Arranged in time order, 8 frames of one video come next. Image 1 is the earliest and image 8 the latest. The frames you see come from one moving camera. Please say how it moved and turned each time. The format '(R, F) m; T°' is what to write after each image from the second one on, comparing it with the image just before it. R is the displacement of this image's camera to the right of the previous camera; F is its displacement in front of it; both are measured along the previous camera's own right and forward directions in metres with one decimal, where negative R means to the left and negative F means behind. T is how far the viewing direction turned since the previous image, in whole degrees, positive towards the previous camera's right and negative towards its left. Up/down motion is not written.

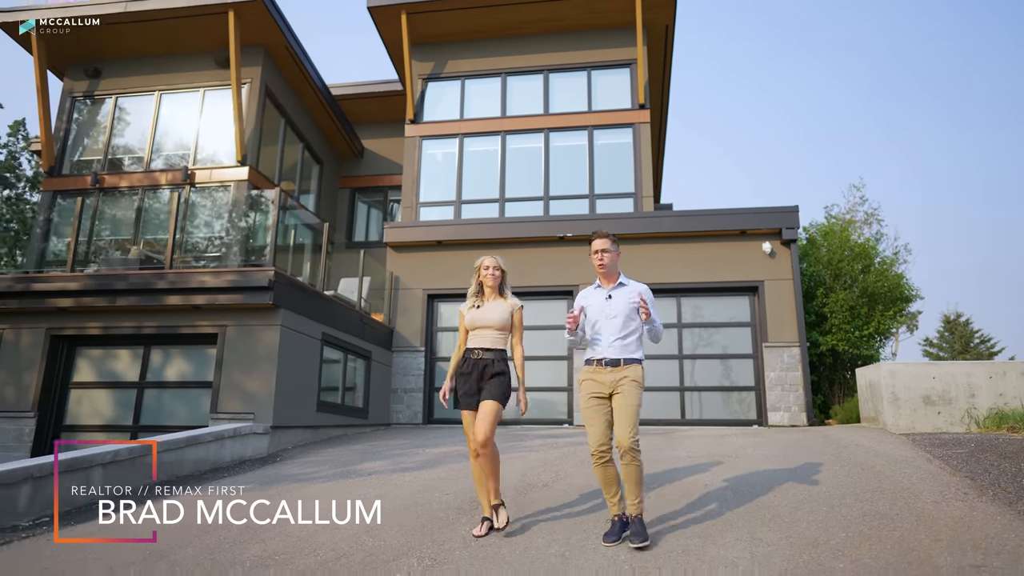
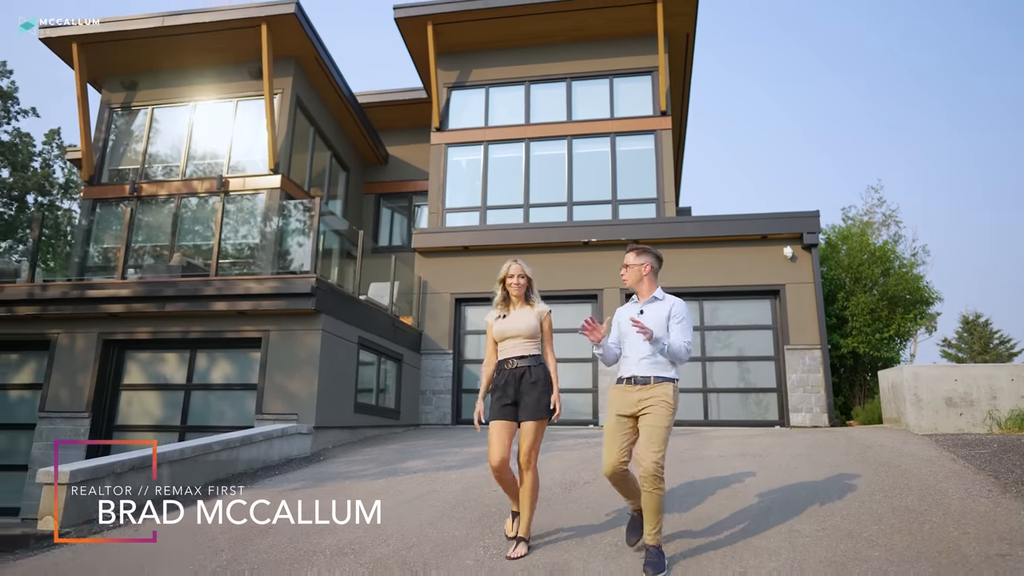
(-0.3, -0.3) m; -1°
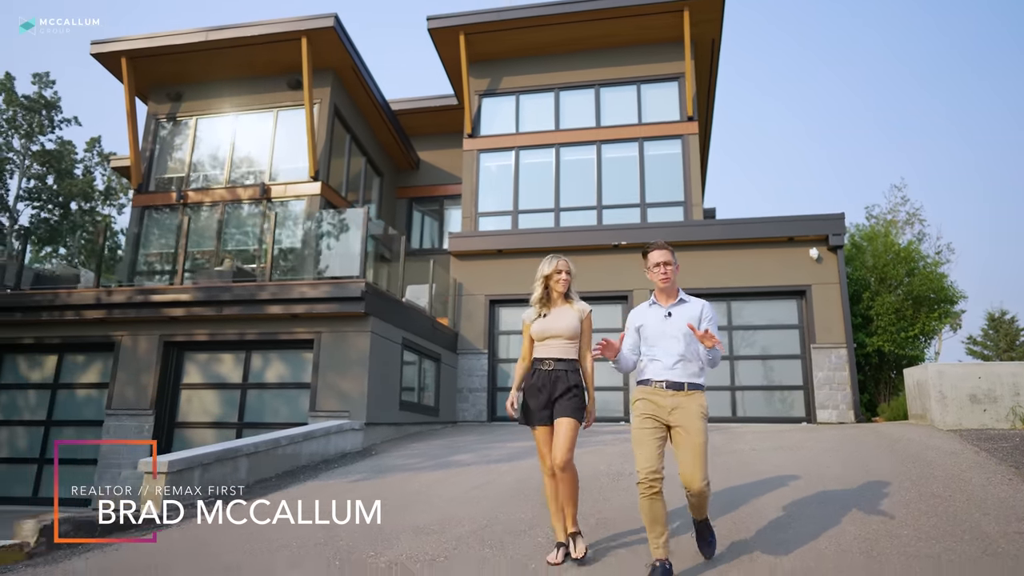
(-0.3, -0.5) m; -1°
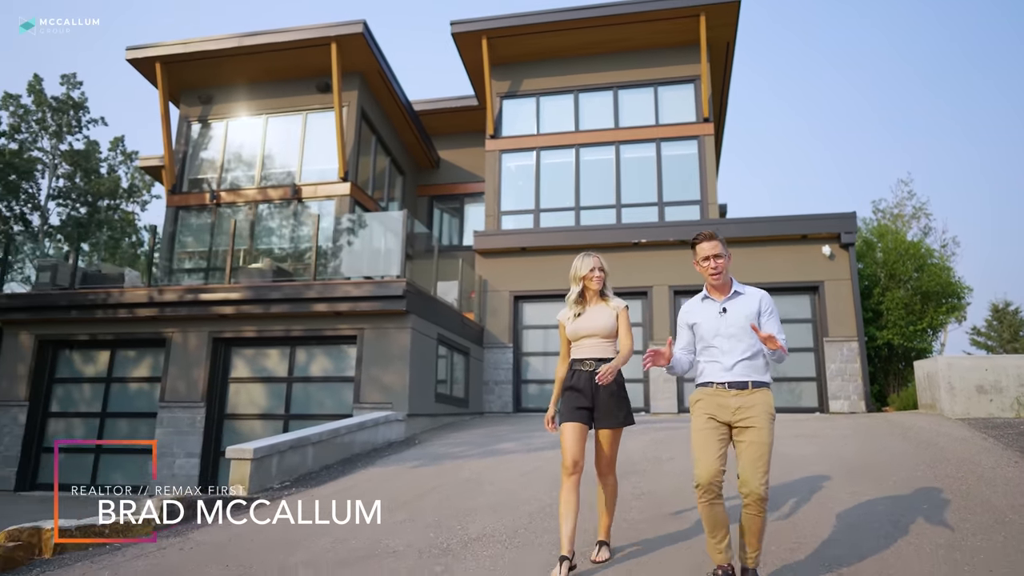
(-0.5, -0.6) m; 0°
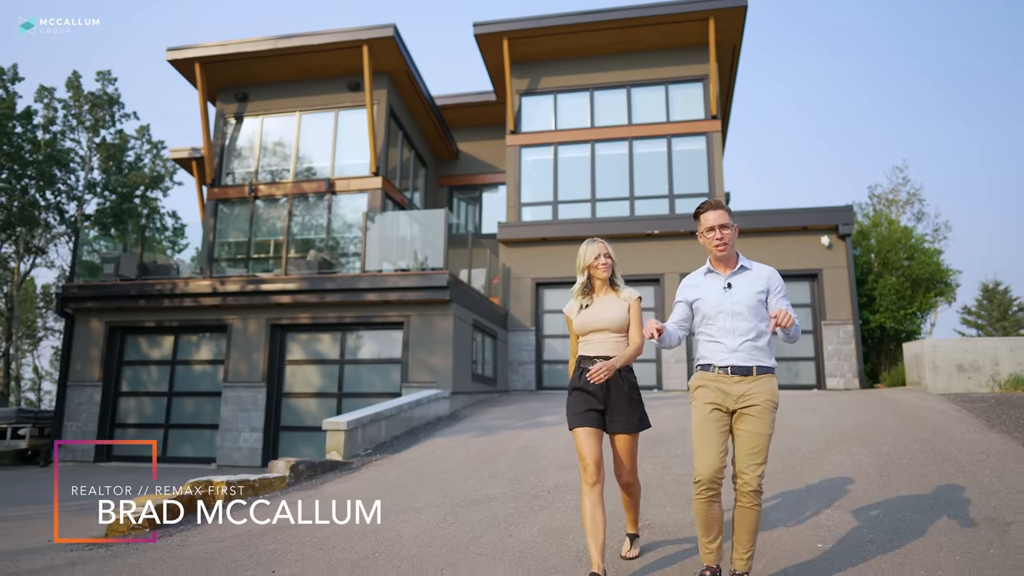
(-0.6, -1.2) m; 0°
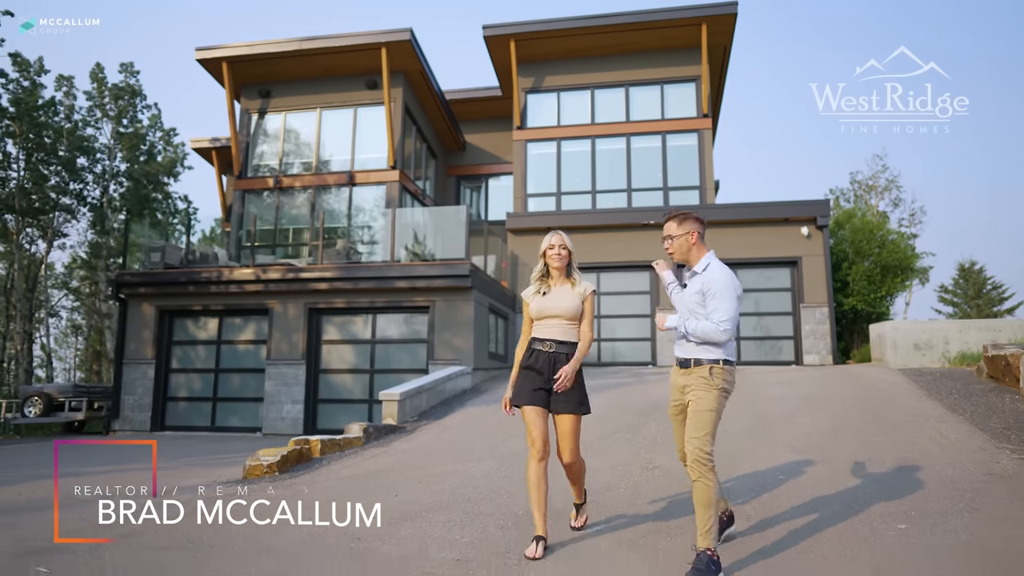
(-0.5, -1.5) m; +1°
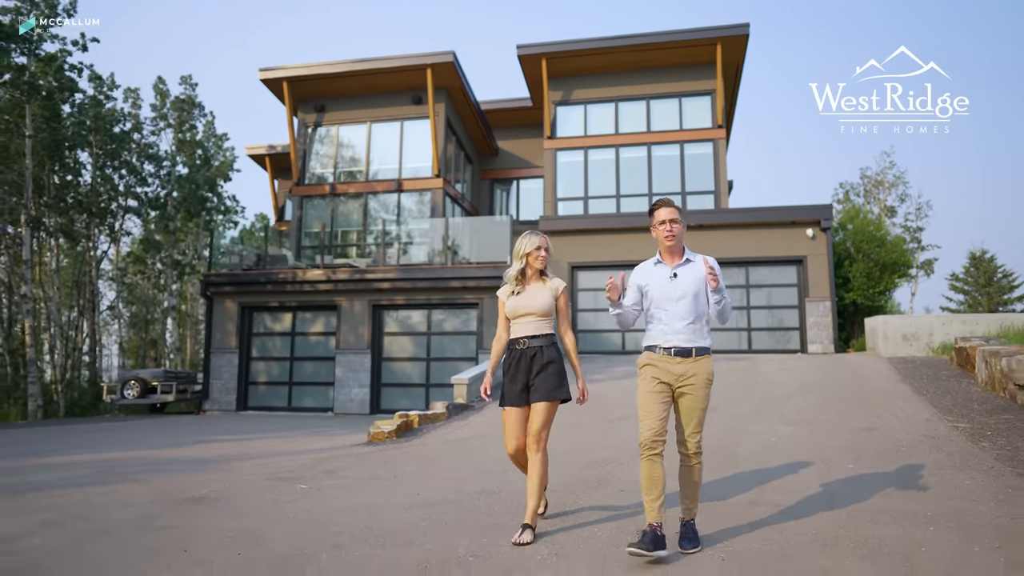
(-0.5, -2.0) m; -1°
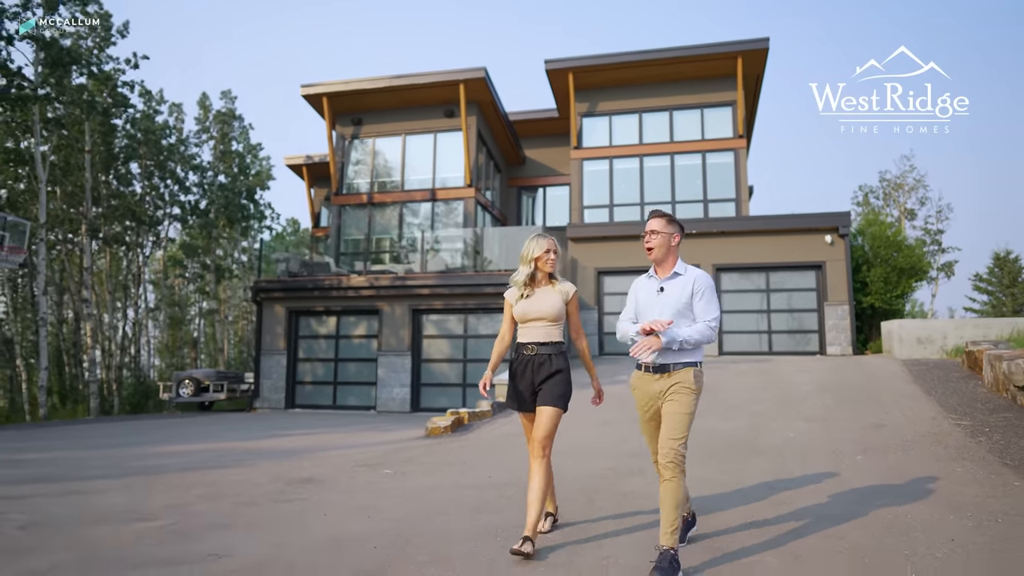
(-0.3, -1.0) m; -2°
